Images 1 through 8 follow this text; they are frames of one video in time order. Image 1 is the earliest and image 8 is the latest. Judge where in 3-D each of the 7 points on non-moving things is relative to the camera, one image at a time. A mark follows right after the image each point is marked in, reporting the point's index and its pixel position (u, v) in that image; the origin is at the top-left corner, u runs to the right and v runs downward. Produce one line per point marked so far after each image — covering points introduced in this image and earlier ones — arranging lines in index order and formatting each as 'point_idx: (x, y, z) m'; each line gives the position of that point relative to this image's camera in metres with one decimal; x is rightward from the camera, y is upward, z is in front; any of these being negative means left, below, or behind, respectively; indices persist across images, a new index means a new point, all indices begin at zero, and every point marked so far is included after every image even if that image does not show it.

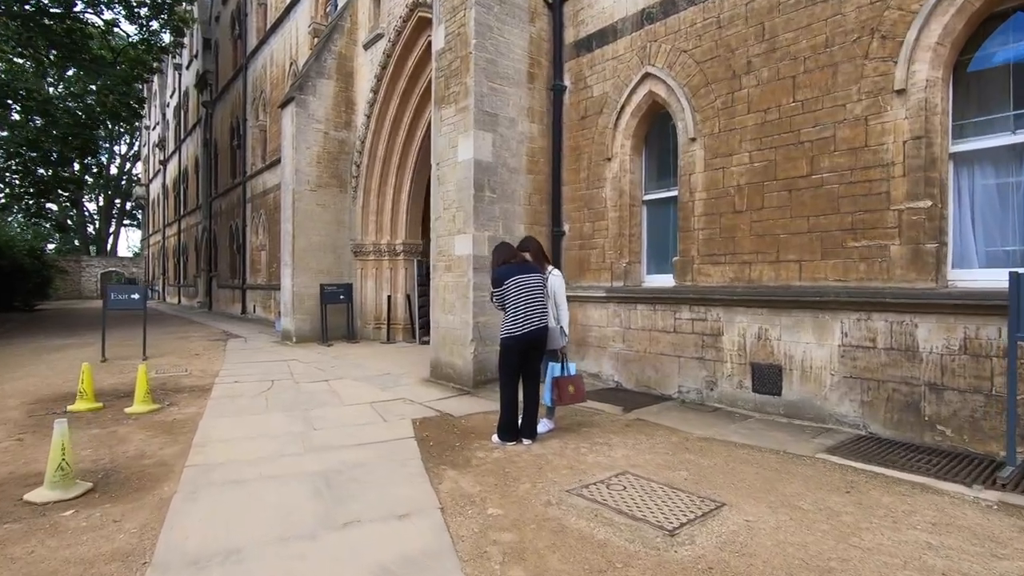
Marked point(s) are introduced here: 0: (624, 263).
0: (+1.4, +0.3, +6.9) m
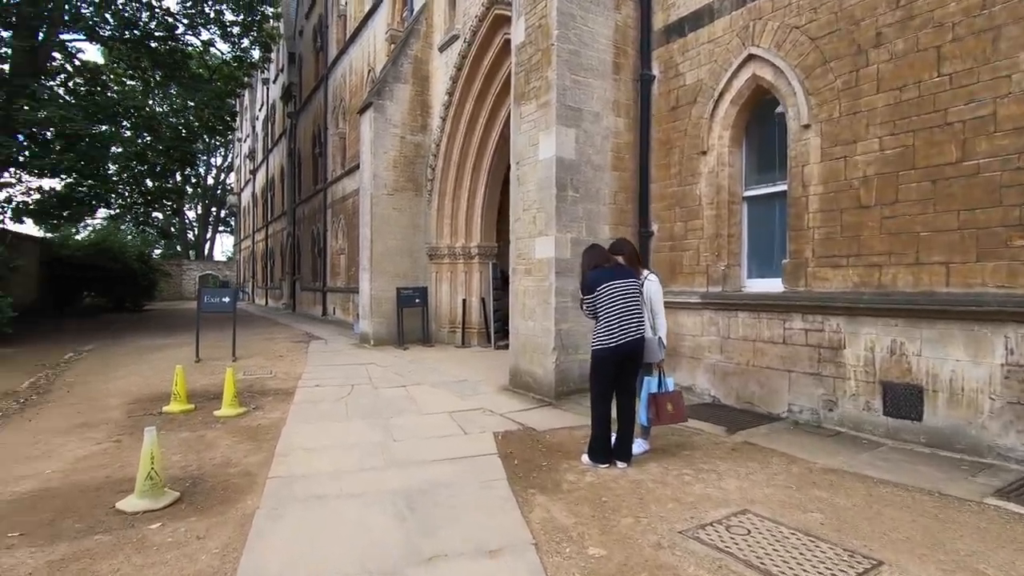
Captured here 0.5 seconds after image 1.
0: (+2.4, +0.3, +6.3) m
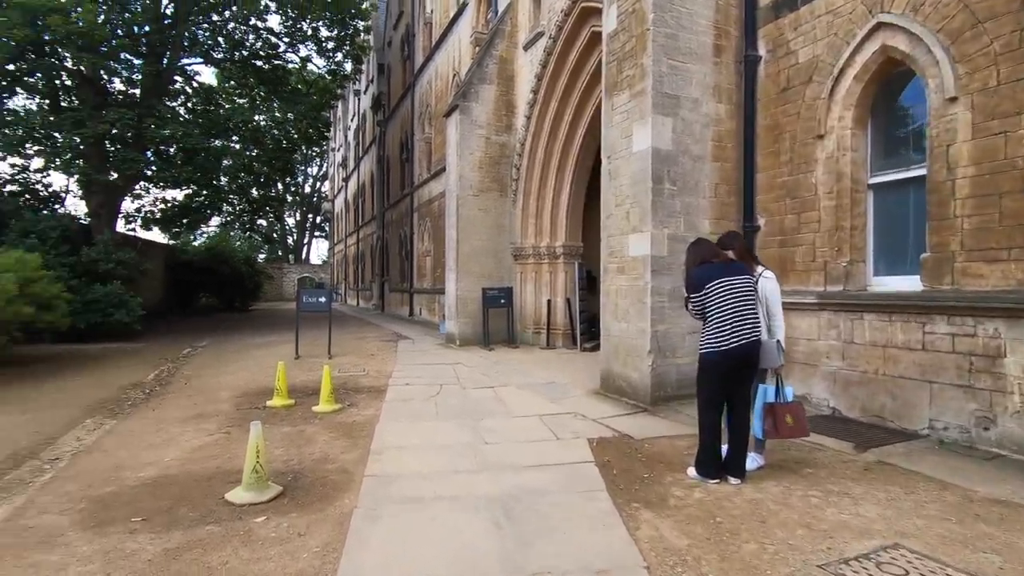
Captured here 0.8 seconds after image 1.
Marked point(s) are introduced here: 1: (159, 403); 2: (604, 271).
0: (+3.5, +0.3, +5.6) m
1: (-4.6, -1.5, +7.0) m
2: (+1.2, +0.2, +7.0) m
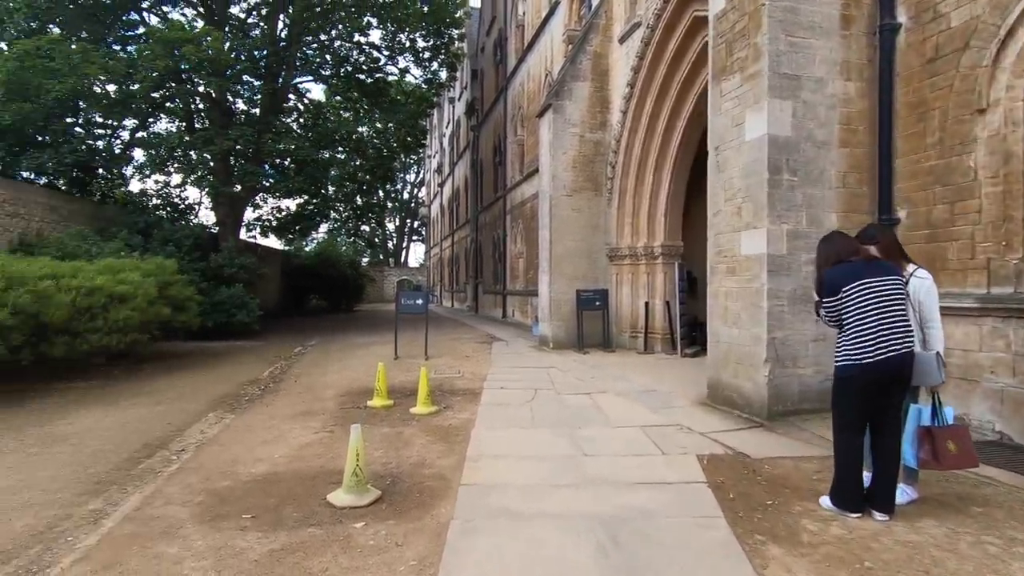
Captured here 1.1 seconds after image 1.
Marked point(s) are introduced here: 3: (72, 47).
0: (+4.4, +0.2, +4.7) m
1: (-3.3, -1.5, +7.4) m
2: (+2.4, +0.2, +6.5) m
3: (-11.9, +6.5, +14.6) m
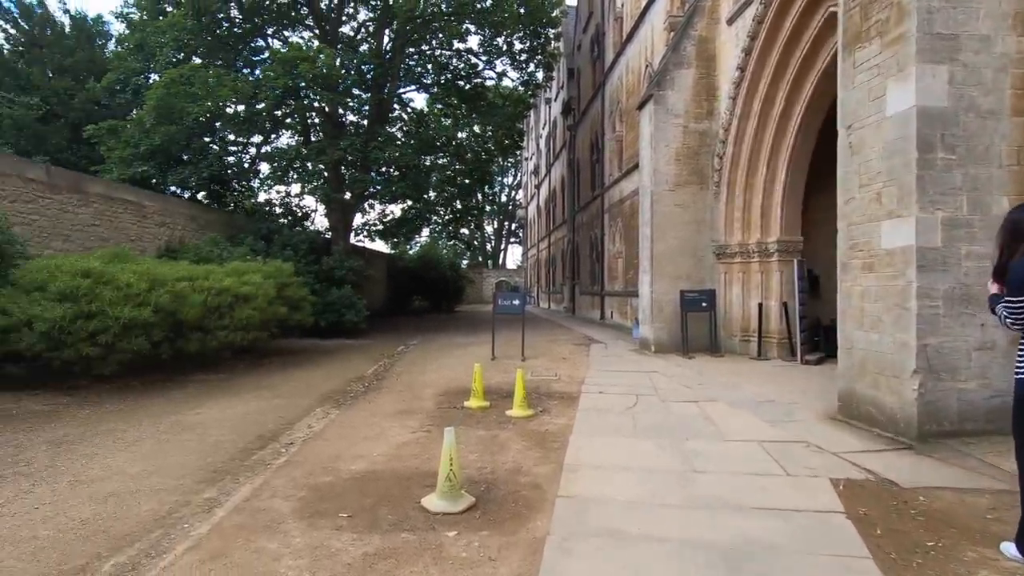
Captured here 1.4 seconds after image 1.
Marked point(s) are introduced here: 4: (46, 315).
0: (+5.1, +0.3, +3.6) m
1: (-1.9, -1.5, +7.6) m
2: (+3.5, +0.2, +5.7) m
3: (-9.1, +6.5, +16.2) m
4: (-6.0, -0.3, +6.9) m
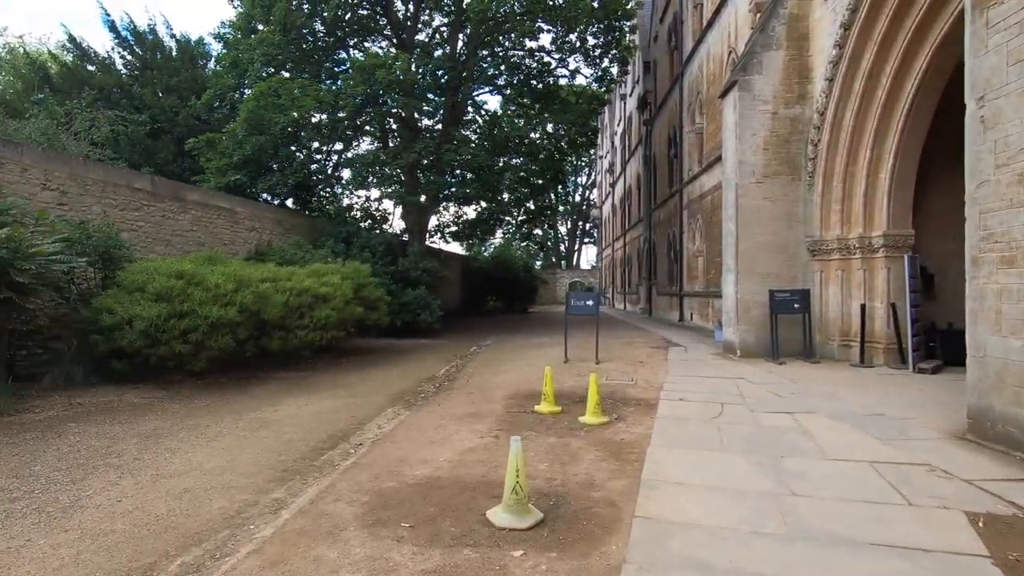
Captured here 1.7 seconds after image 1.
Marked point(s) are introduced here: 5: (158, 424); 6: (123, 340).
0: (+5.5, +0.3, +2.6) m
1: (-0.9, -1.5, +7.6) m
2: (+4.2, +0.2, +4.8) m
3: (-6.9, +6.4, +17.1) m
4: (-5.0, -0.4, +7.4) m
5: (-3.8, -1.5, +5.8) m
6: (-5.3, -0.7, +7.4) m
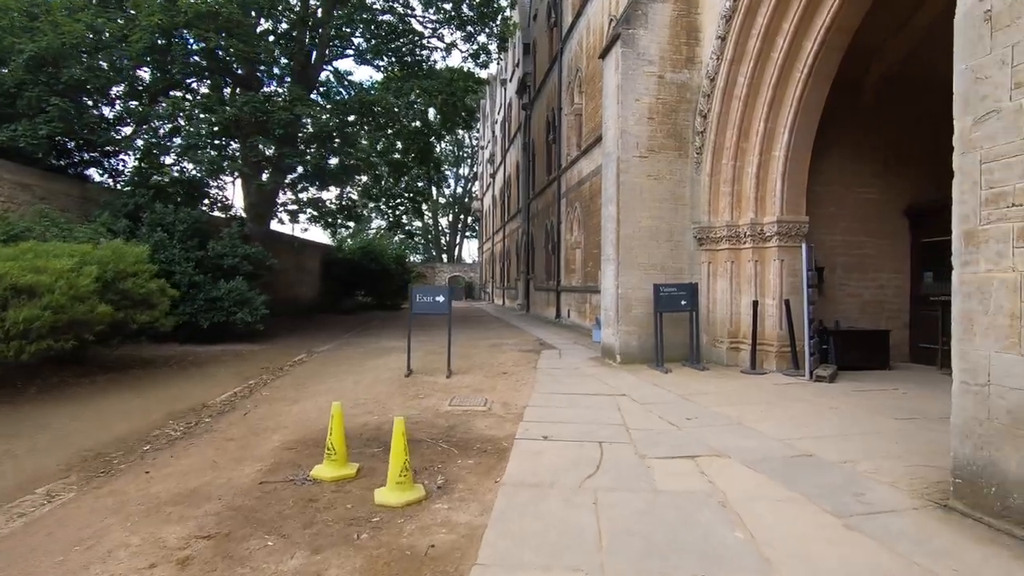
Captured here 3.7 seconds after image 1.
0: (+4.5, +0.3, +1.1) m
1: (-2.9, -1.4, +4.7) m
2: (+2.7, +0.3, +3.1) m
3: (-10.7, +6.7, +12.7) m
4: (-6.8, -0.2, +3.6) m
5: (-5.3, -1.3, +2.3) m
6: (-7.2, -0.6, +3.6) m
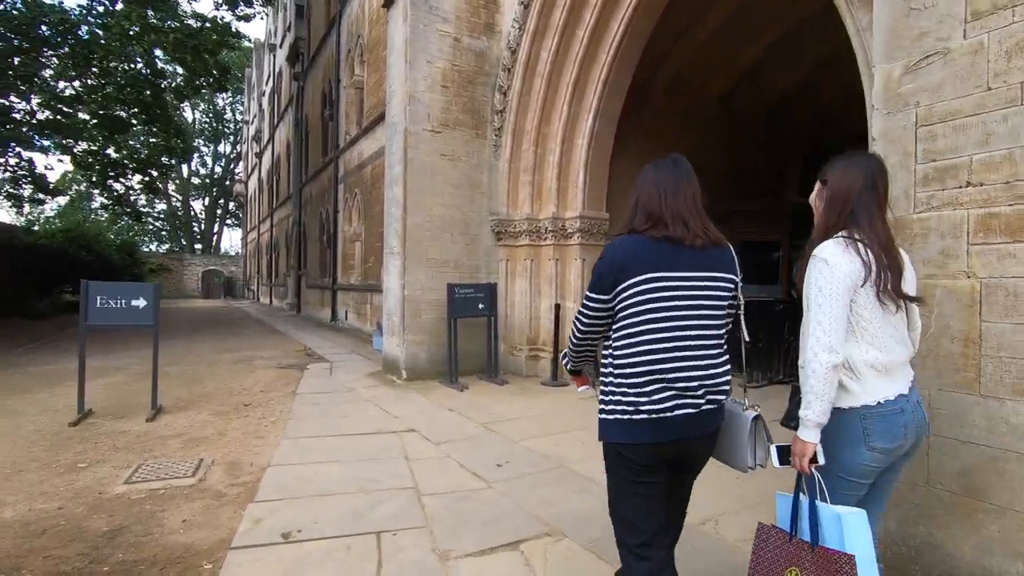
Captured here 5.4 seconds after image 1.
0: (+4.1, +0.2, +1.1) m
1: (-4.1, -1.4, +1.5) m
2: (+1.7, +0.2, +2.2) m
3: (-14.3, +6.8, +5.8) m
4: (-7.3, -0.2, -1.0) m
5: (-5.4, -1.3, -1.6) m
6: (-7.6, -0.5, -1.2) m
